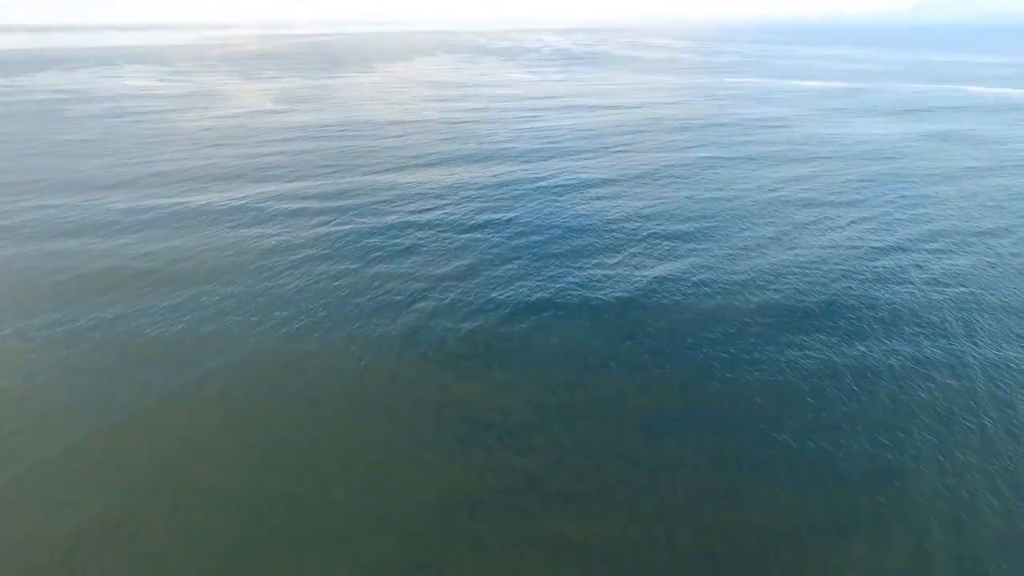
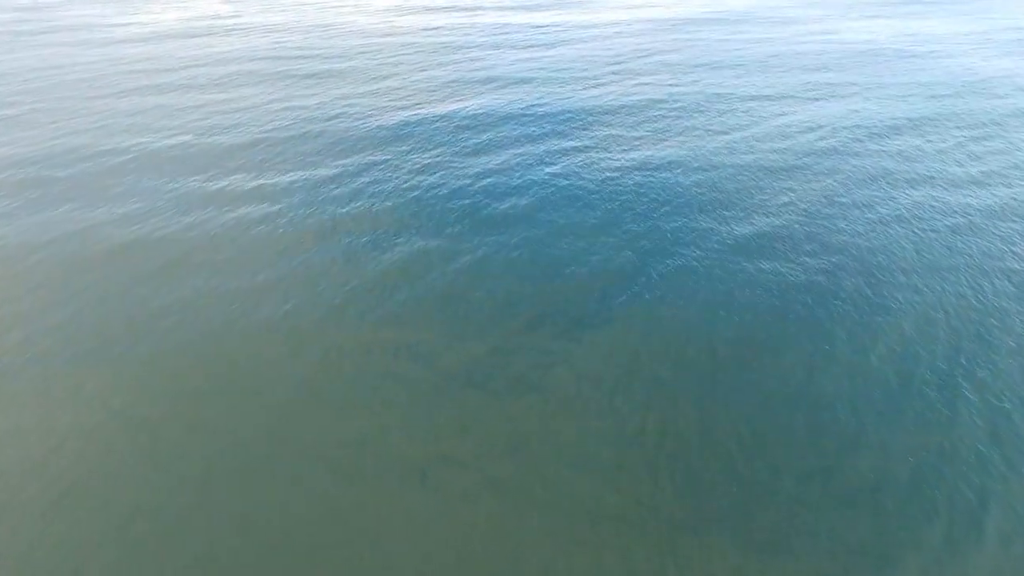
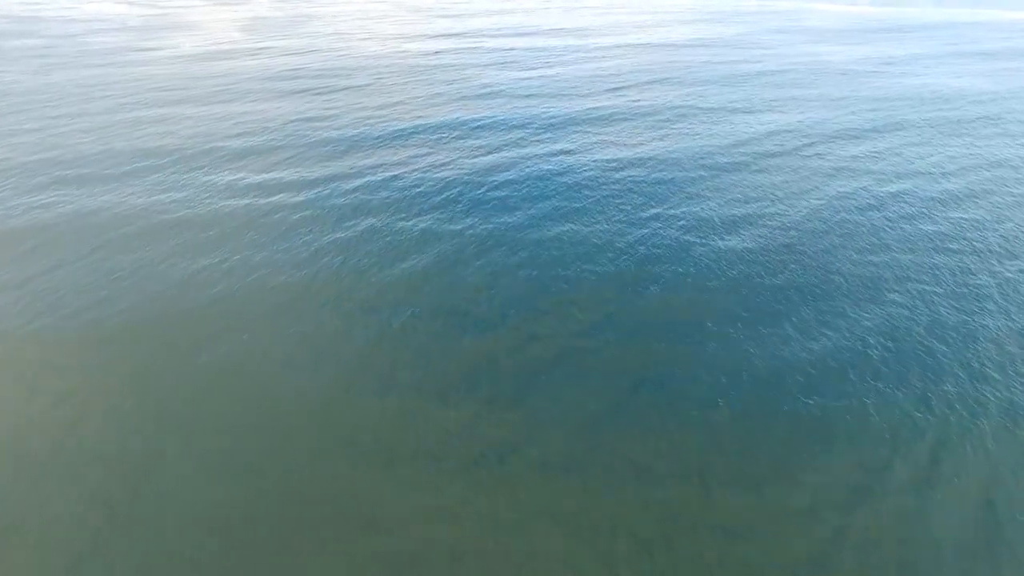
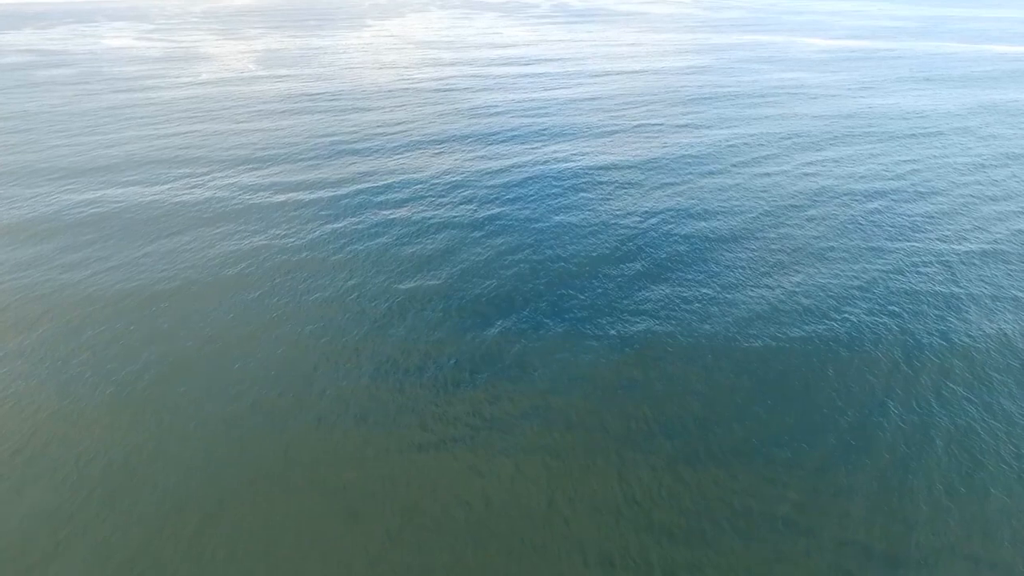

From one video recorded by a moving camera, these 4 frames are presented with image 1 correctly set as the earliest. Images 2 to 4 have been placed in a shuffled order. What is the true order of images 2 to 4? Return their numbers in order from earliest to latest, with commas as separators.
4, 3, 2
